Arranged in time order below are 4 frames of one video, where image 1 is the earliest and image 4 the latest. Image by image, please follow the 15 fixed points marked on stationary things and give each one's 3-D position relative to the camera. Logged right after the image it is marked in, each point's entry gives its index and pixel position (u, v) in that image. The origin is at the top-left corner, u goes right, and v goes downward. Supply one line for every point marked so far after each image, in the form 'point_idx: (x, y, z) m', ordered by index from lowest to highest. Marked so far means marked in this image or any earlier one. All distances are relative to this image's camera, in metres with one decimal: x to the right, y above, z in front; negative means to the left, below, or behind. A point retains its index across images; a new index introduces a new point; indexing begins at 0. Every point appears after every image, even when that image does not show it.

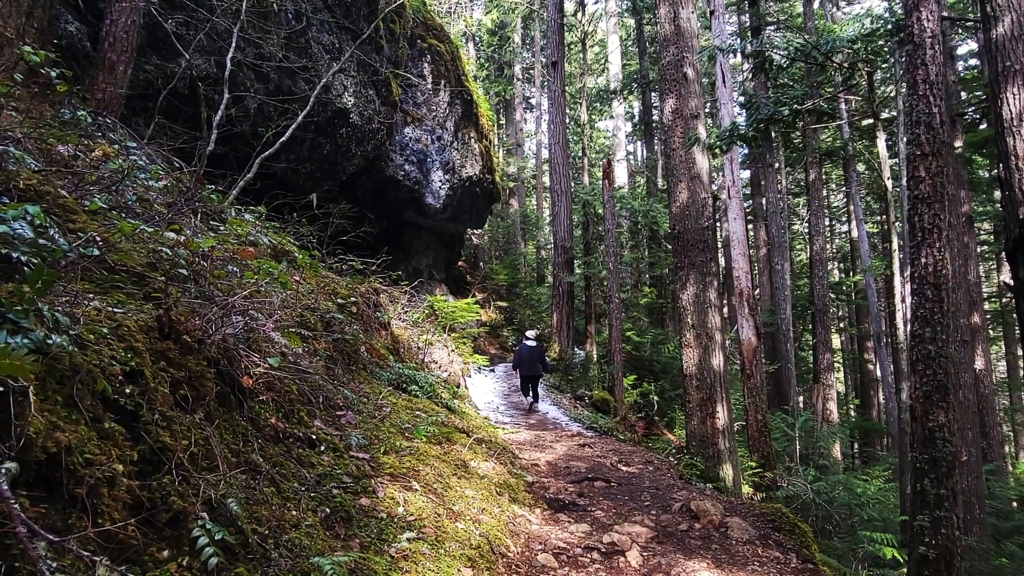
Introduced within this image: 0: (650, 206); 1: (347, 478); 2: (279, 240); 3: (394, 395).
0: (+2.9, +1.7, +15.9) m
1: (-0.7, -0.8, +3.0) m
2: (-2.0, +0.4, +6.3) m
3: (-0.8, -0.8, +5.3) m
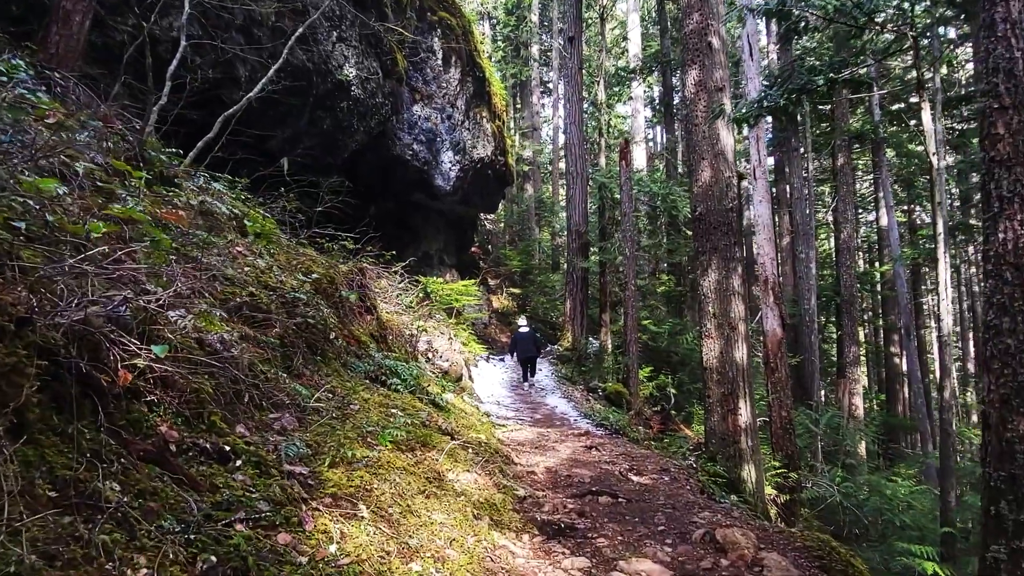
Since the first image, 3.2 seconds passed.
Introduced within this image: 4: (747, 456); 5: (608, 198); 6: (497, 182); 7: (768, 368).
0: (+3.1, +2.0, +15.0) m
1: (-0.8, -0.7, +2.3) m
2: (-2.0, +0.6, +5.5) m
3: (-0.9, -0.6, +4.5) m
4: (+2.1, -1.5, +6.8) m
5: (+2.0, +1.8, +15.2) m
6: (-0.3, +2.3, +16.1) m
7: (+3.2, -1.0, +9.2) m
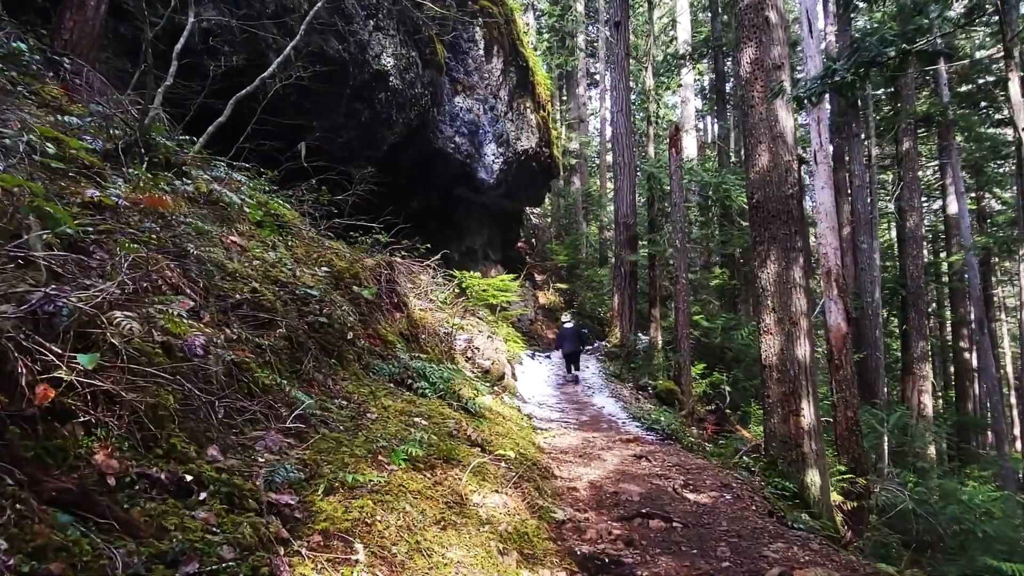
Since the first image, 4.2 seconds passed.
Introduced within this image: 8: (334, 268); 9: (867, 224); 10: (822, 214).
0: (+4.0, +2.1, +14.2) m
1: (-0.7, -0.7, +1.8) m
2: (-1.7, +0.6, +5.1) m
3: (-0.7, -0.6, +4.1) m
4: (+2.5, -1.5, +6.1) m
5: (+2.8, +1.9, +14.6) m
6: (+0.6, +2.4, +15.5) m
7: (+3.7, -0.9, +8.4) m
8: (-1.2, +0.1, +4.9) m
9: (+6.9, +1.2, +14.2) m
10: (+3.1, +0.7, +7.6) m
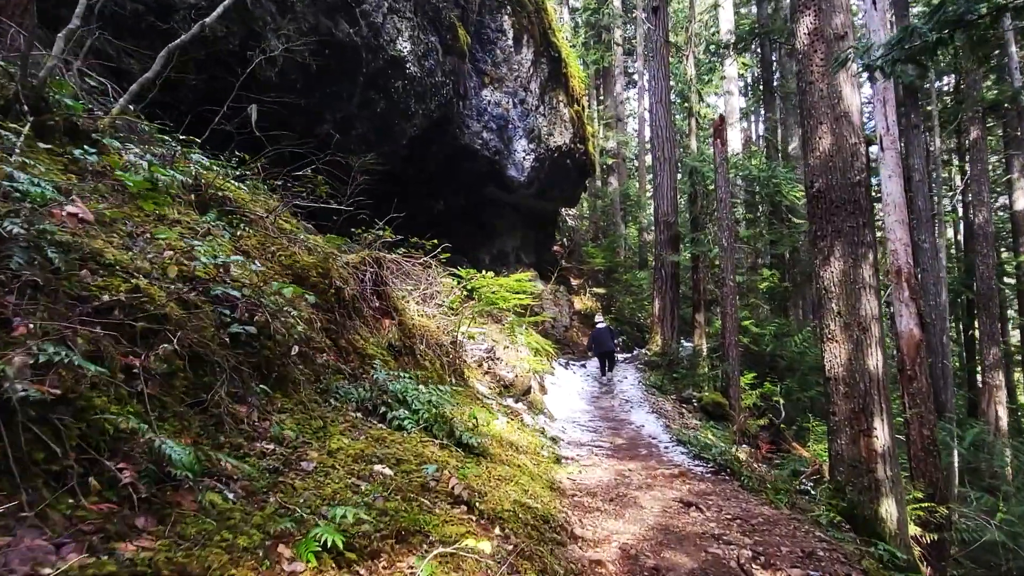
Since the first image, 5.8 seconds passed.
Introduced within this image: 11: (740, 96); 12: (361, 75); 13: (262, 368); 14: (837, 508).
0: (+4.5, +2.1, +12.9) m
1: (-0.8, -0.6, +0.8) m
2: (-1.6, +0.6, +4.1) m
3: (-0.7, -0.6, +3.0) m
4: (+2.6, -1.4, +4.9) m
5: (+3.4, +1.9, +13.3) m
6: (+1.2, +2.3, +14.4) m
7: (+3.9, -0.9, +7.1) m
8: (-1.2, +0.1, +3.9) m
9: (+7.4, +1.2, +12.7) m
10: (+3.3, +0.7, +6.3) m
11: (+4.7, +4.0, +15.1) m
12: (-1.8, +2.4, +8.1) m
13: (-1.0, -0.3, +2.9) m
14: (+2.4, -1.6, +5.1) m
